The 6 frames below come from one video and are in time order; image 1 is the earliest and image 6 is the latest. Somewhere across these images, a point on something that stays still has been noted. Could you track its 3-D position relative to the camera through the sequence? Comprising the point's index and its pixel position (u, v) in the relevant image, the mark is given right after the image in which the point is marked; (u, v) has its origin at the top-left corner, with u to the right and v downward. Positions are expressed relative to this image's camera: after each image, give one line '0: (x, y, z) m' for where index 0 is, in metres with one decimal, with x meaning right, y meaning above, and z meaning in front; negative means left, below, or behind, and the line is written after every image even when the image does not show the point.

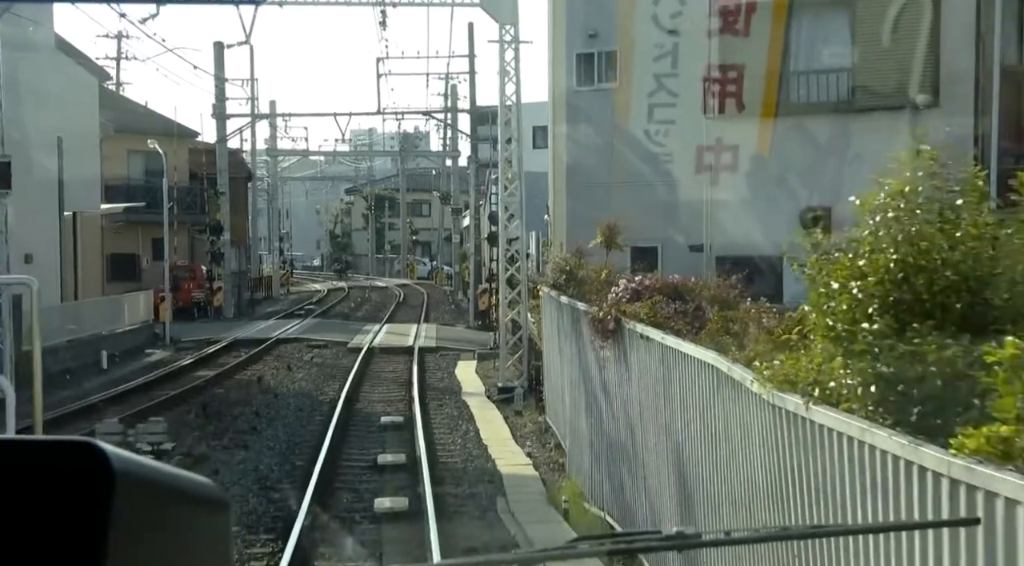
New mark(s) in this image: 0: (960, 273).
0: (+1.3, 0.0, +3.6) m
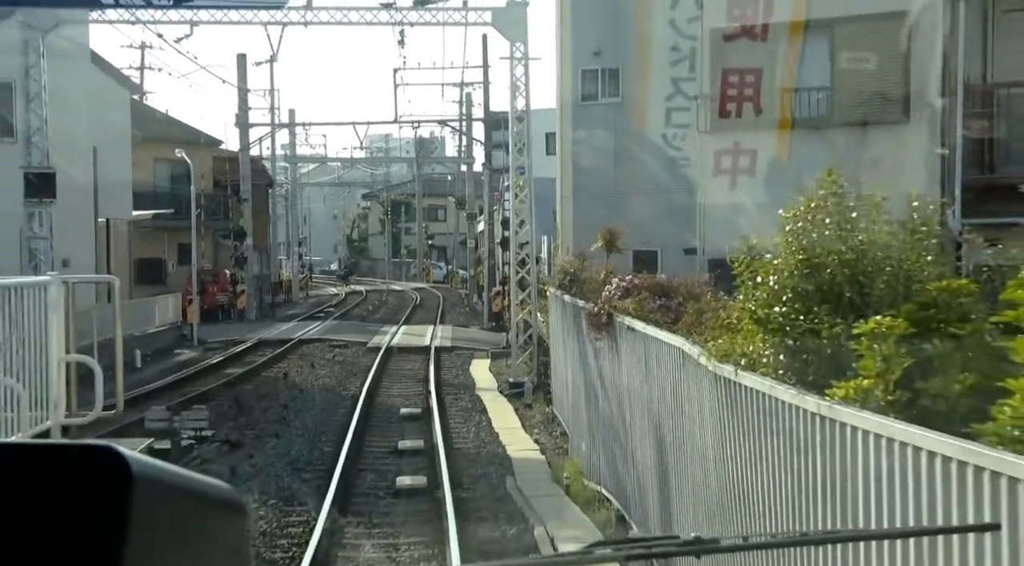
0: (+1.3, +0.1, +4.7) m
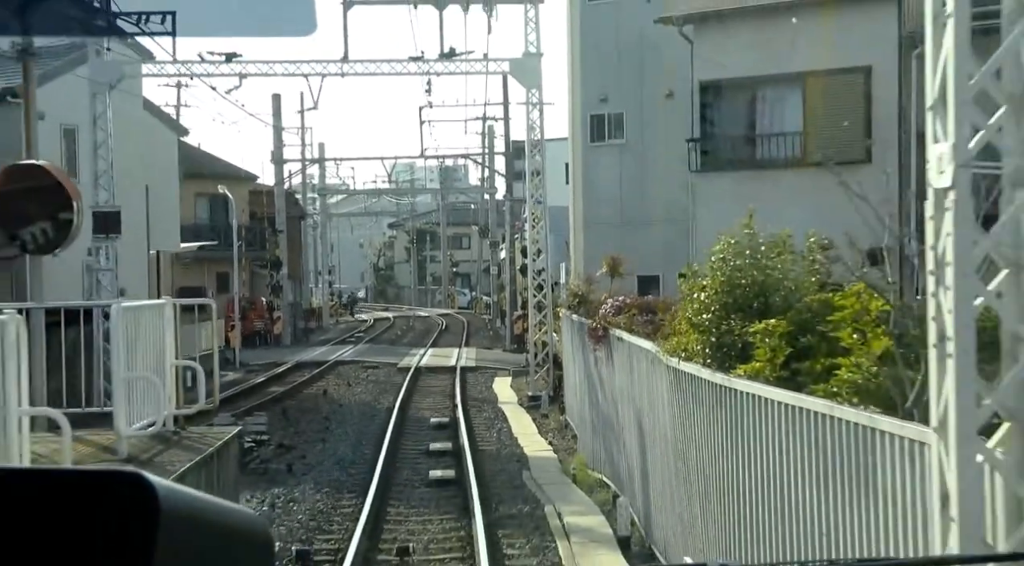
0: (+1.3, 0.0, +6.5) m
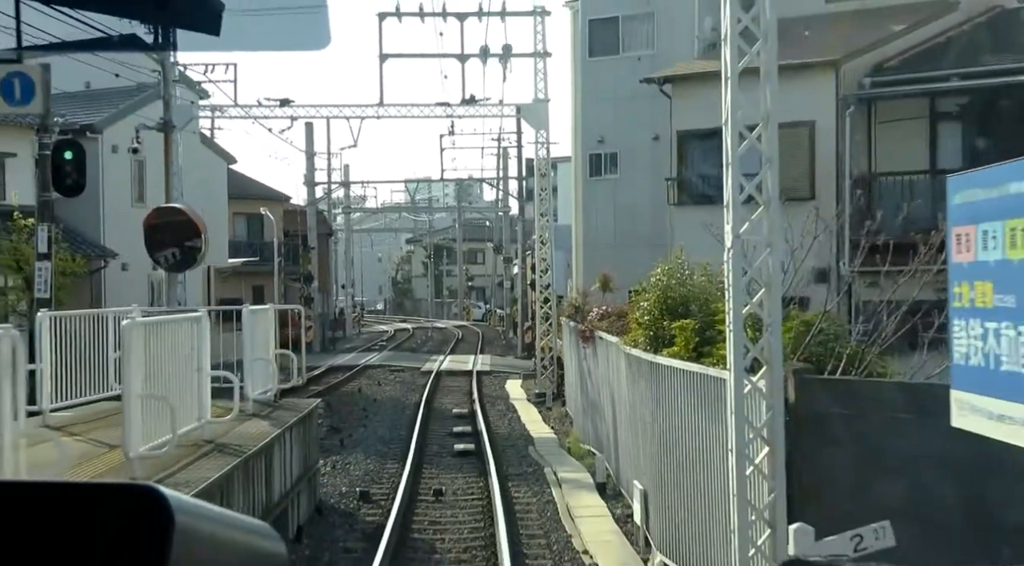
0: (+1.4, -0.1, +9.8) m
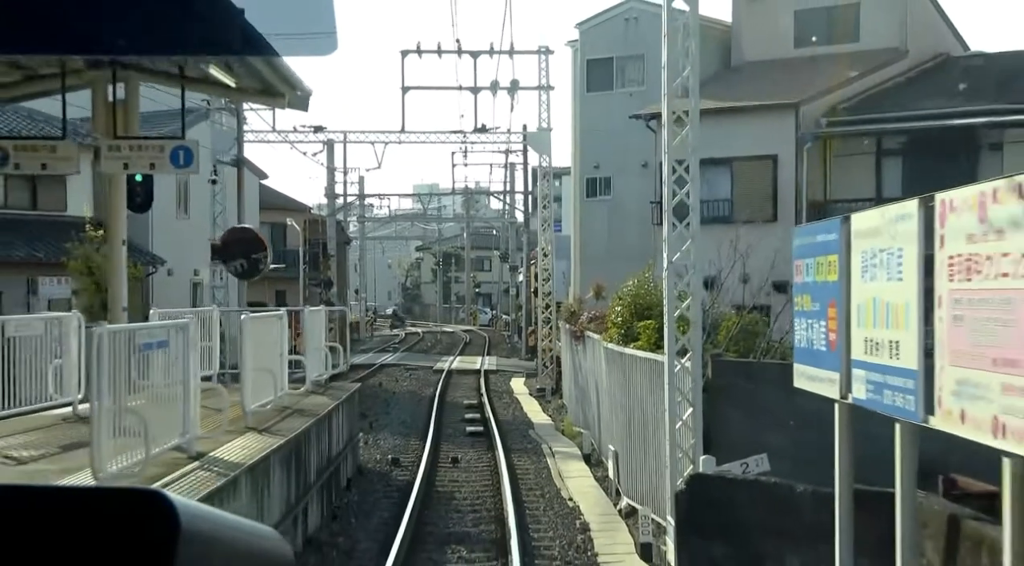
0: (+1.4, -0.2, +12.6) m
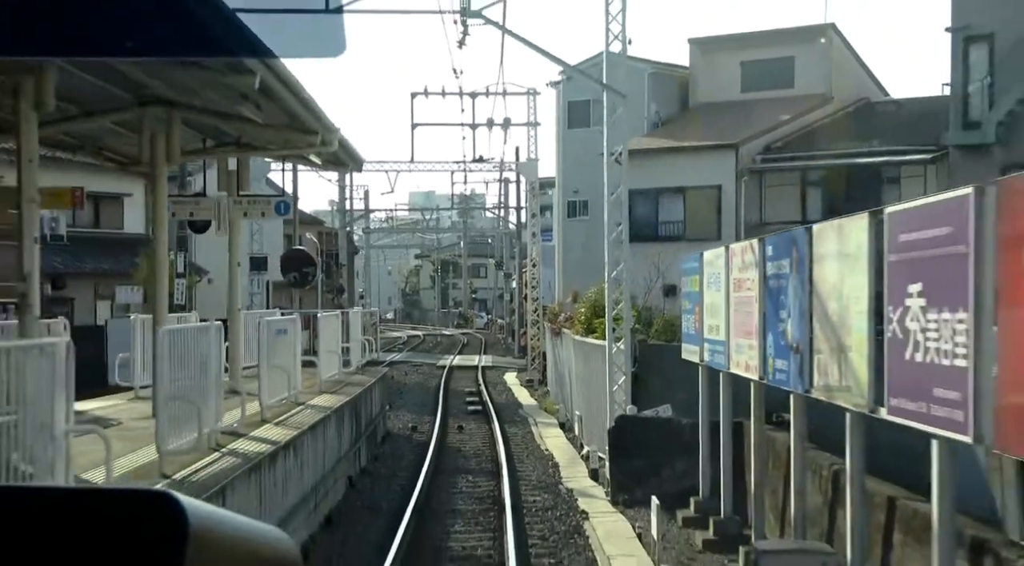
0: (+1.3, -0.3, +17.1) m
